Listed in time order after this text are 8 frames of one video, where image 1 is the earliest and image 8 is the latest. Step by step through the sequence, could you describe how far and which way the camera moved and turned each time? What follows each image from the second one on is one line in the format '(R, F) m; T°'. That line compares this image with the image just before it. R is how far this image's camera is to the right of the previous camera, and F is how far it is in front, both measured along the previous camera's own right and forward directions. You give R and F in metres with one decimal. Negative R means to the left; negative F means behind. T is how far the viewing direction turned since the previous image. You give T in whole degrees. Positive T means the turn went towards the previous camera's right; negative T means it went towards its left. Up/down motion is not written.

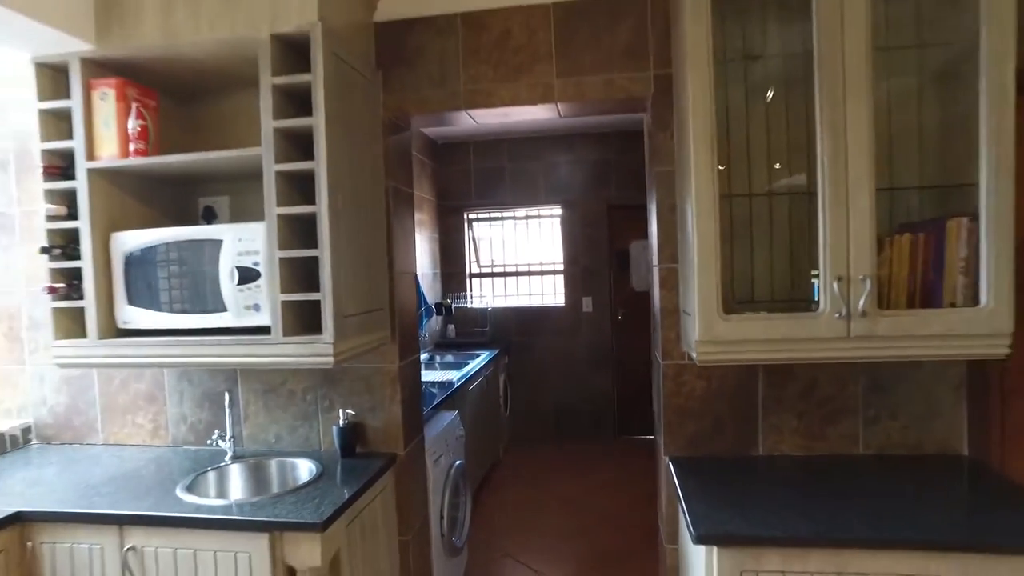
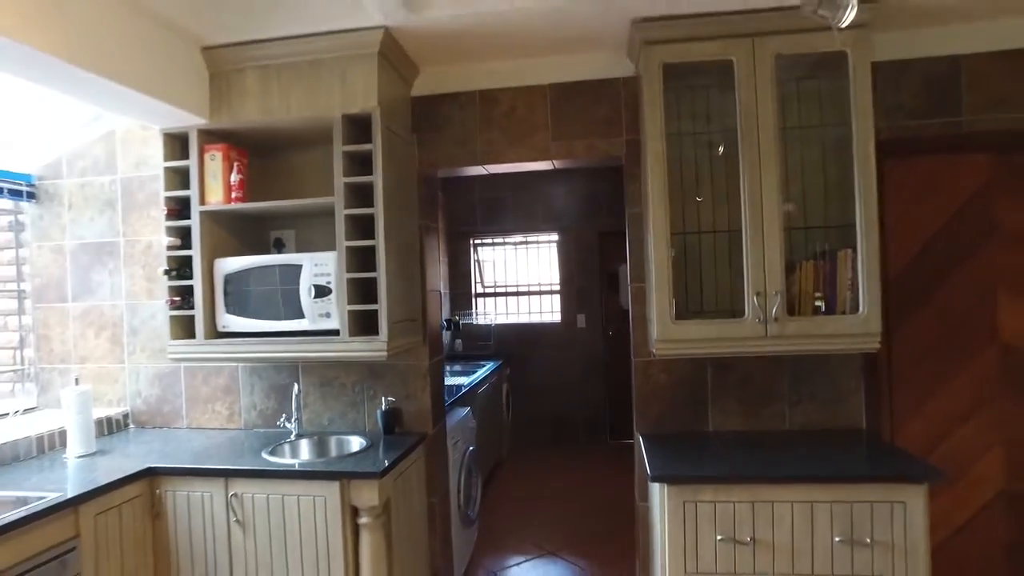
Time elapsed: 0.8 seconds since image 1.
(0.0, -0.6) m; 0°
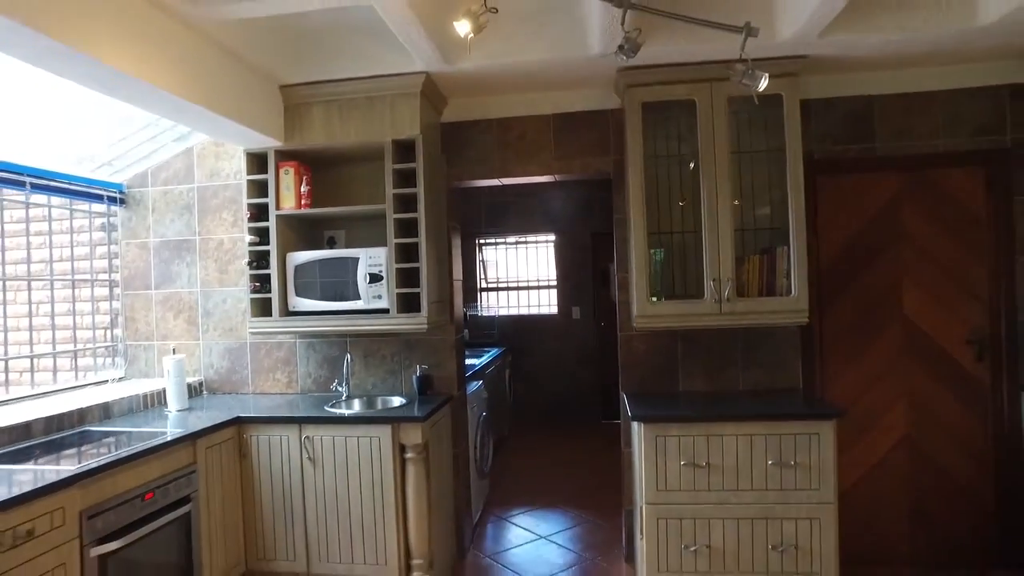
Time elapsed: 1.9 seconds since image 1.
(-0.1, -0.6) m; +1°
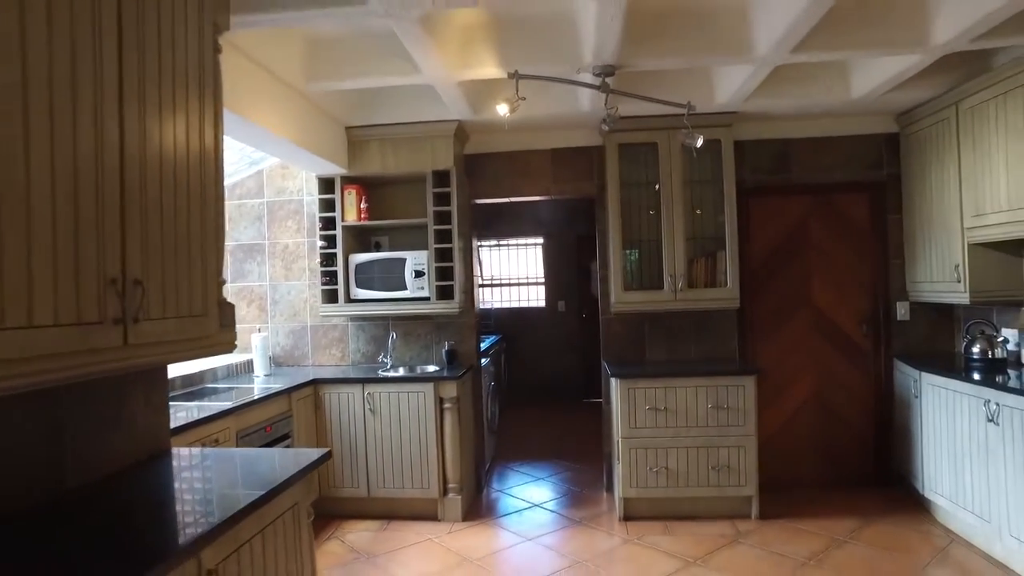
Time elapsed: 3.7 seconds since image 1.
(-0.2, -0.9) m; +2°
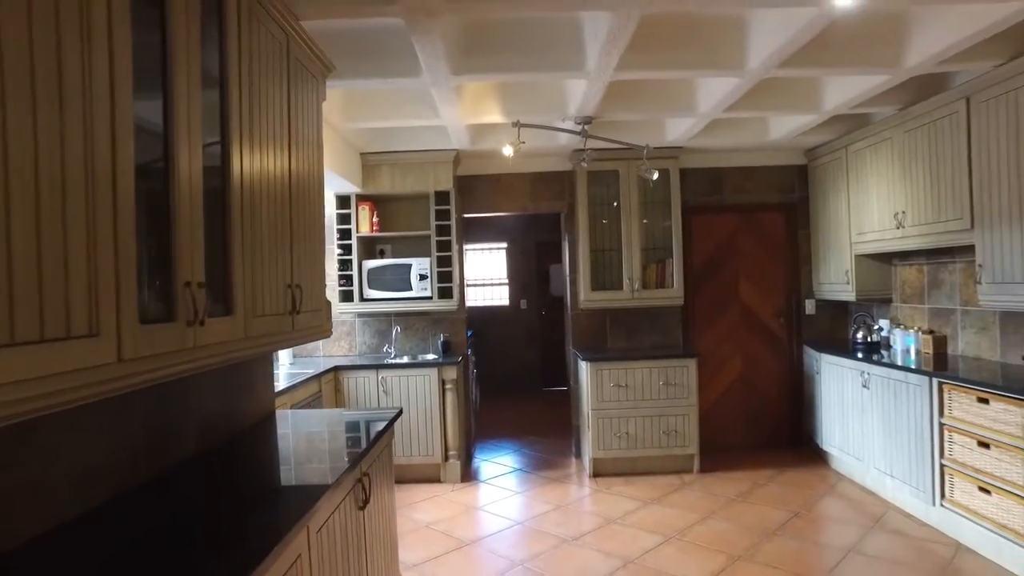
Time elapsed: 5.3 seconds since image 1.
(-0.3, -0.8) m; +5°
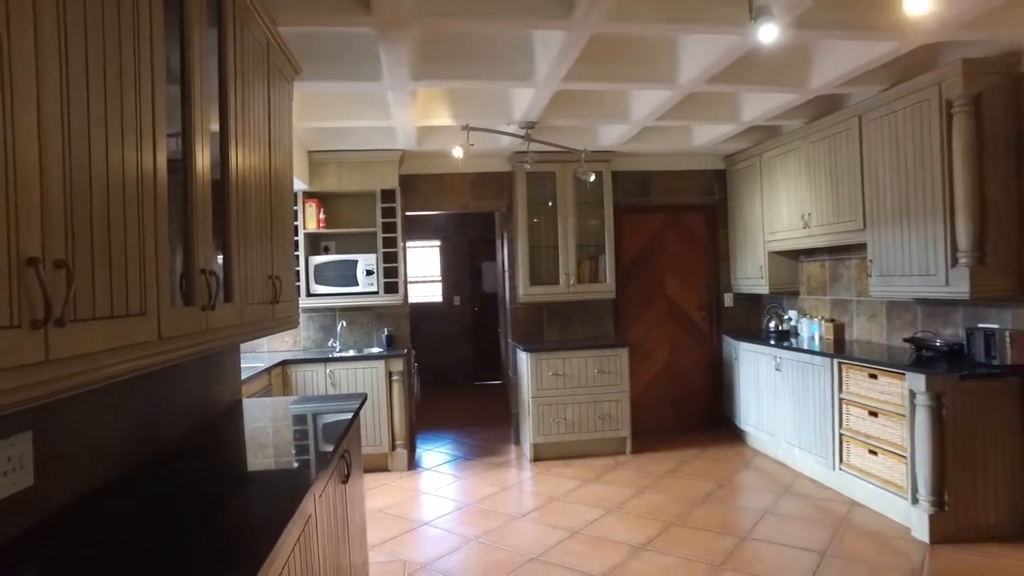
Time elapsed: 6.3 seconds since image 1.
(-0.2, -0.2) m; +7°
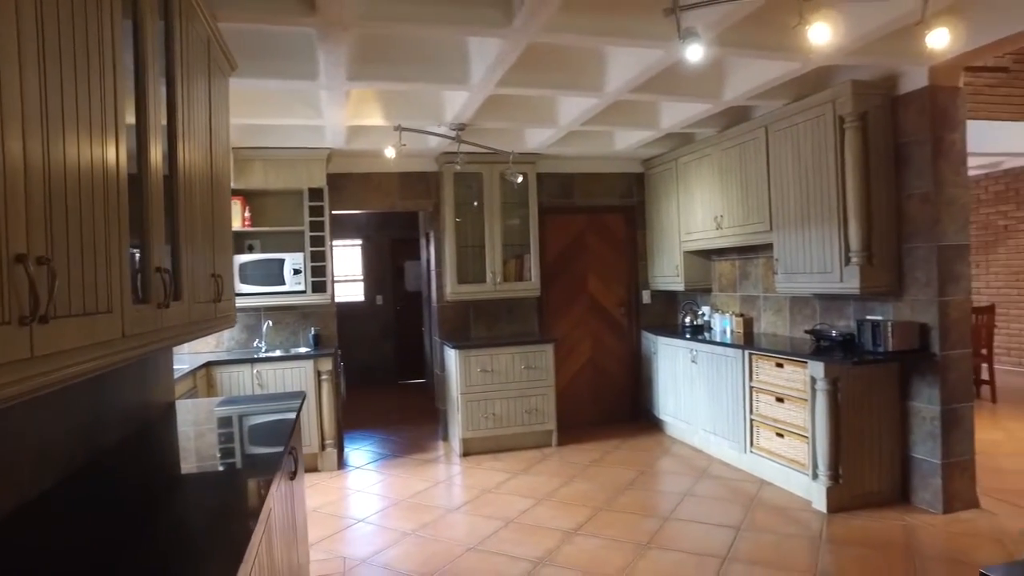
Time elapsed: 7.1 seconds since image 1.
(-0.1, -0.1) m; +7°
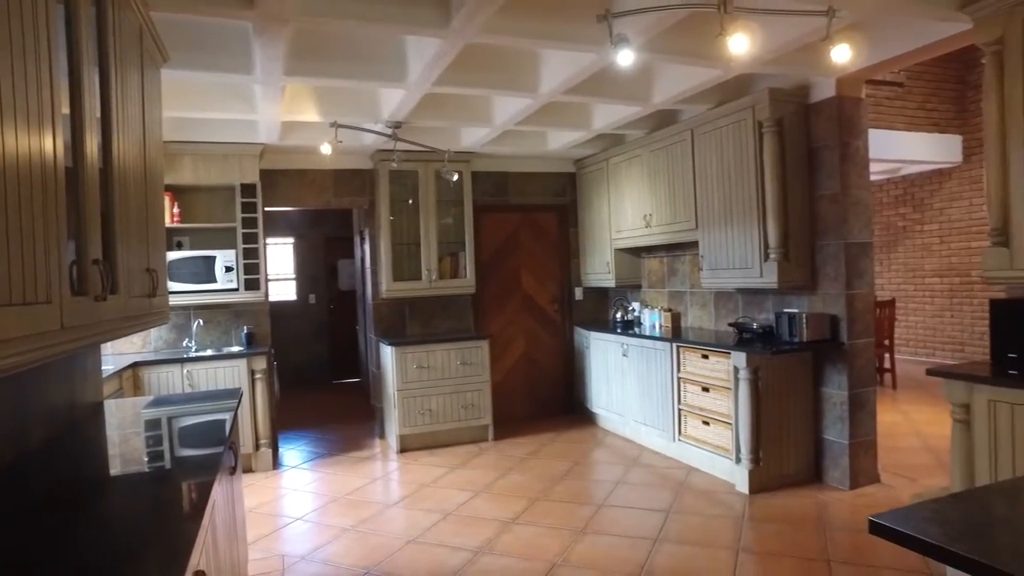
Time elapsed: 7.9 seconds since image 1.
(0.0, -0.1) m; +6°
